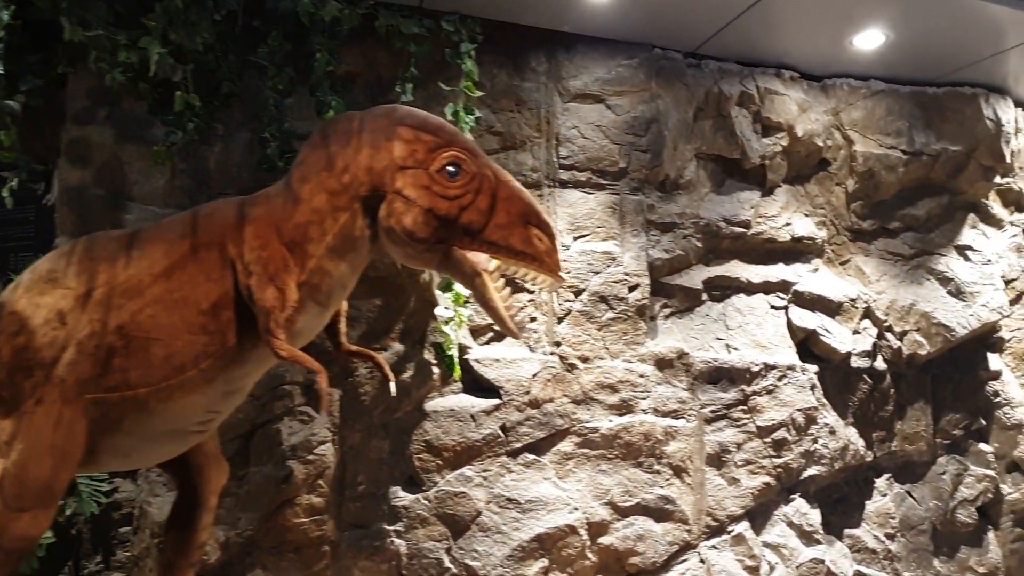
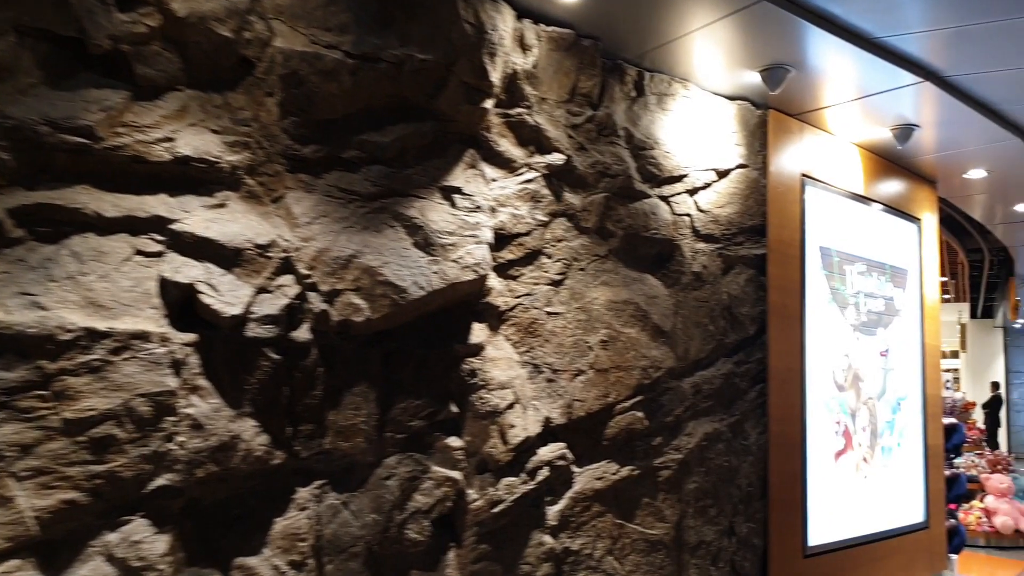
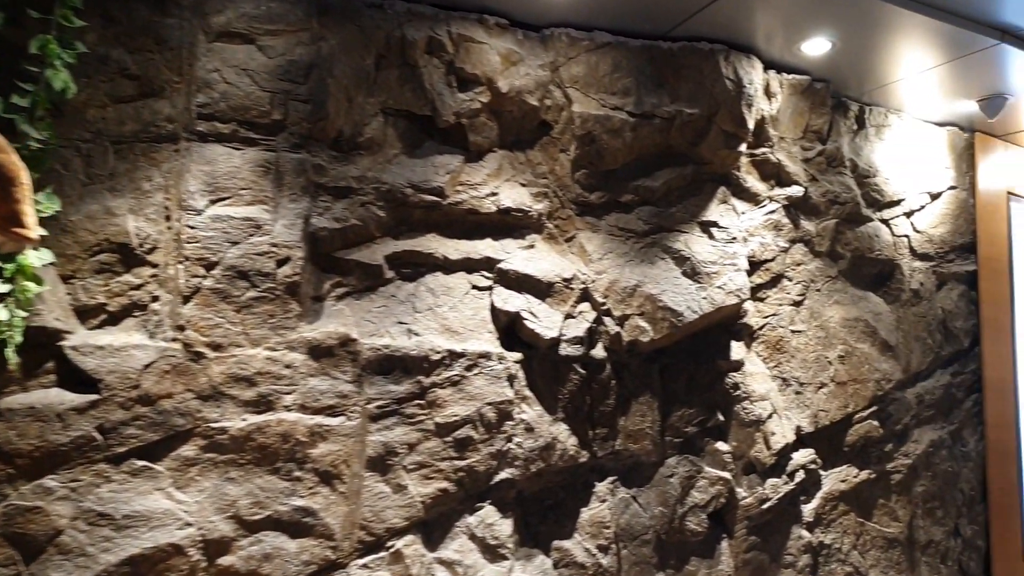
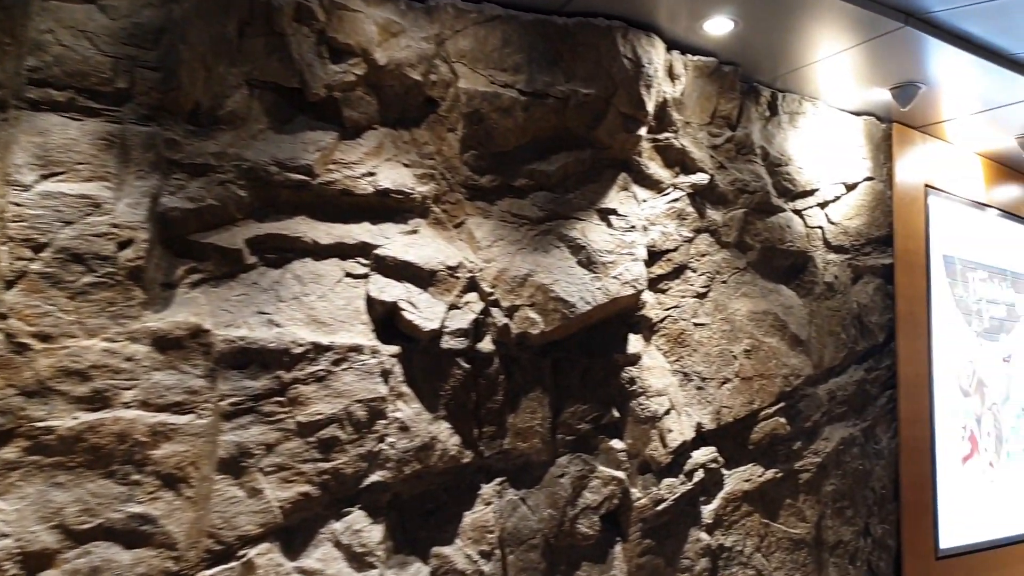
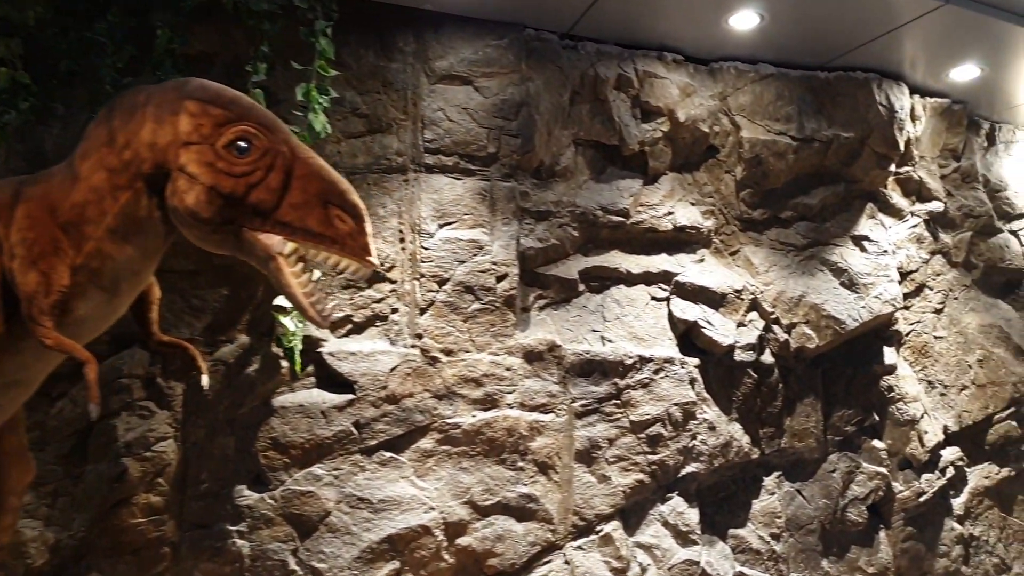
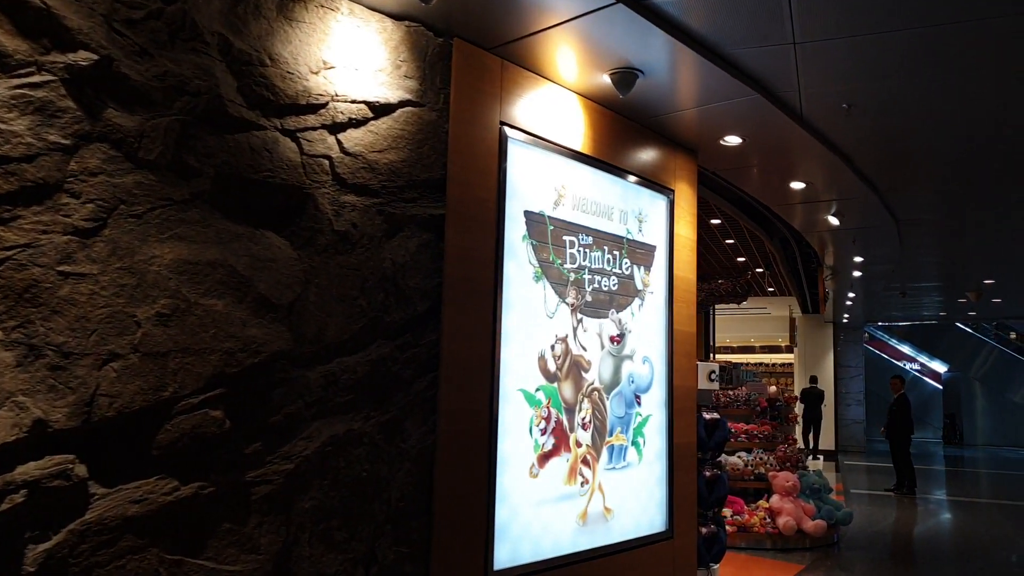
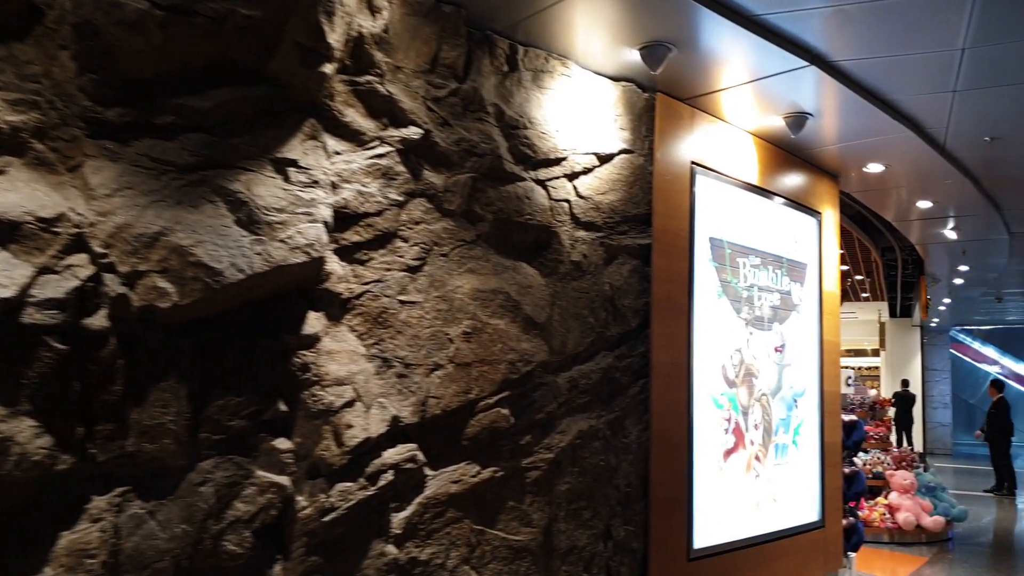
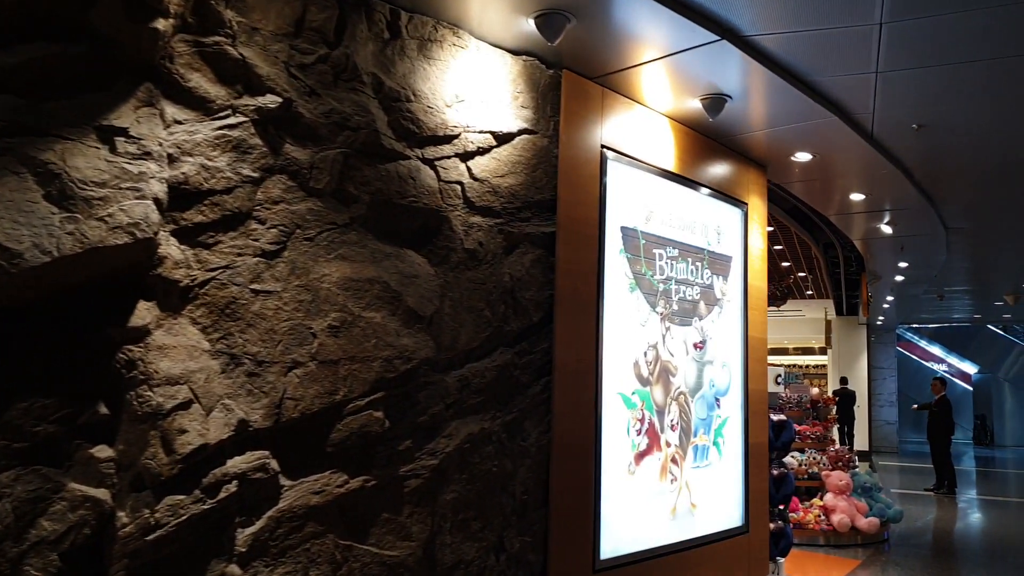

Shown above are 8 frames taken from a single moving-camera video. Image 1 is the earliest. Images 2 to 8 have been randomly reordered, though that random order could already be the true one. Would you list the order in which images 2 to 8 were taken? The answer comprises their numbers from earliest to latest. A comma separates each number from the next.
5, 3, 4, 2, 7, 8, 6
